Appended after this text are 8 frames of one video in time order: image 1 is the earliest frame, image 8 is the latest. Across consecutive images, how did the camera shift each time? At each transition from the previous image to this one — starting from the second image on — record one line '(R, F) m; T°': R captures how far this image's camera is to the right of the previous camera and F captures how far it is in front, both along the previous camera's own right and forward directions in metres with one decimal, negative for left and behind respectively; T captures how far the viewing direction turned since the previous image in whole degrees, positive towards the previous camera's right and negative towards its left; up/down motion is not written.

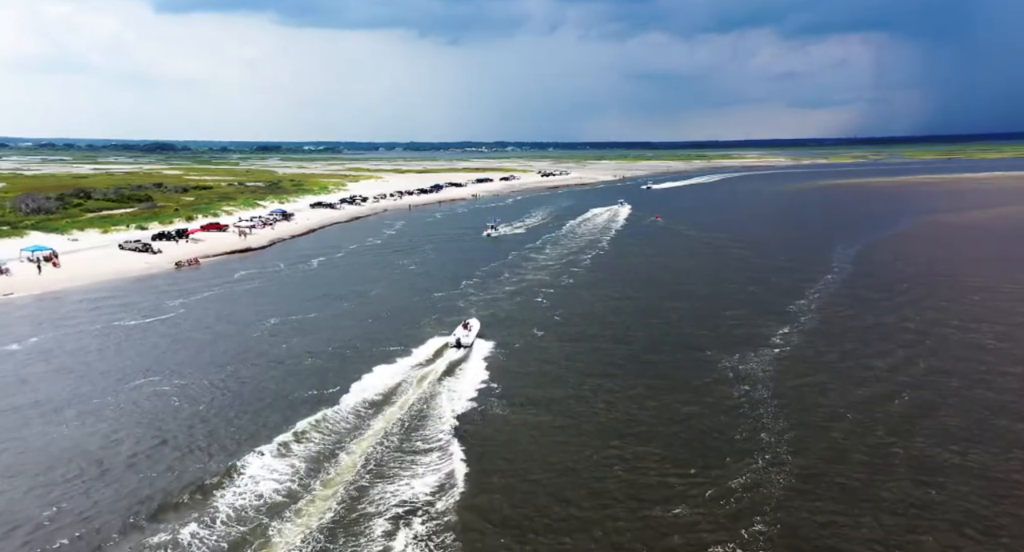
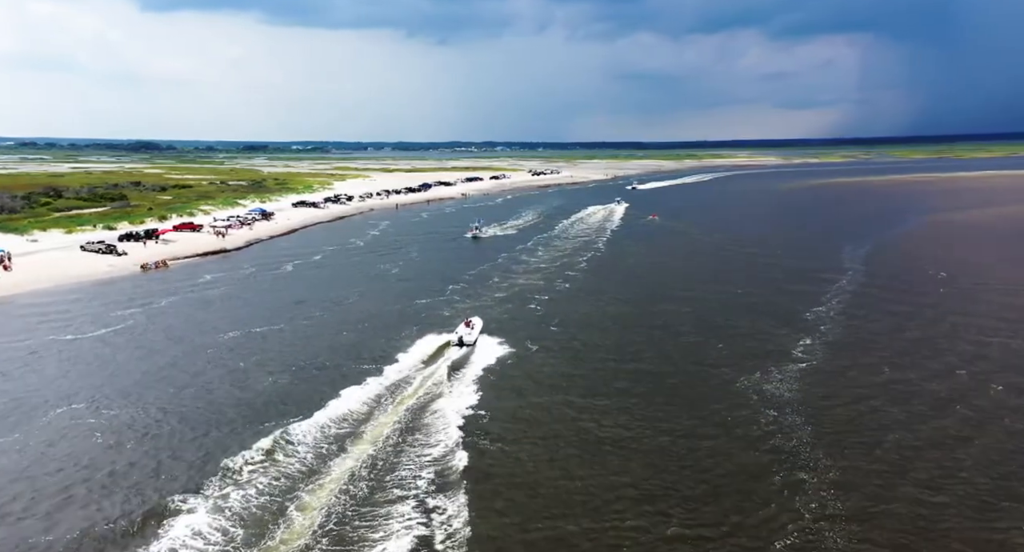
(-0.1, +4.3) m; +1°
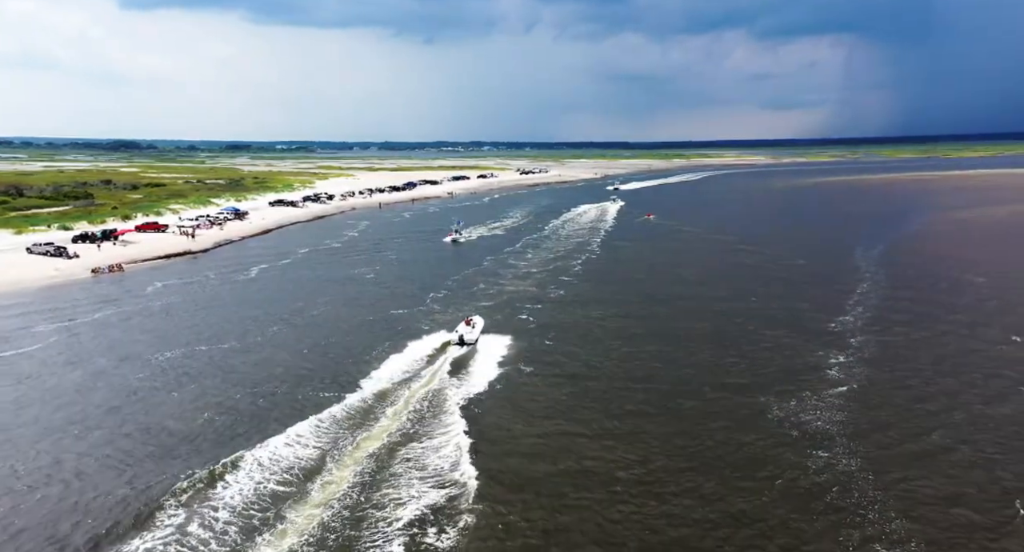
(-0.1, +5.2) m; +1°
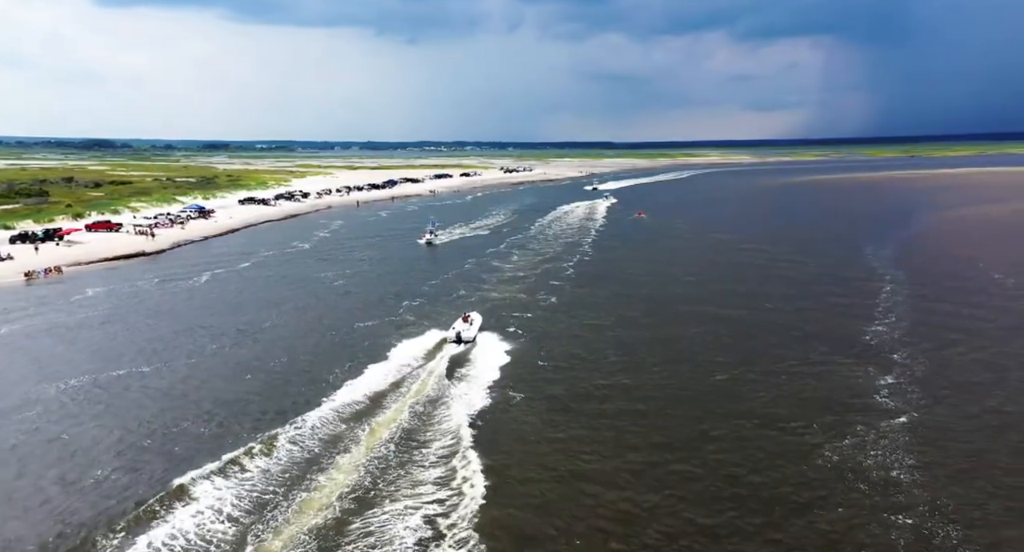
(-0.1, +5.5) m; +1°
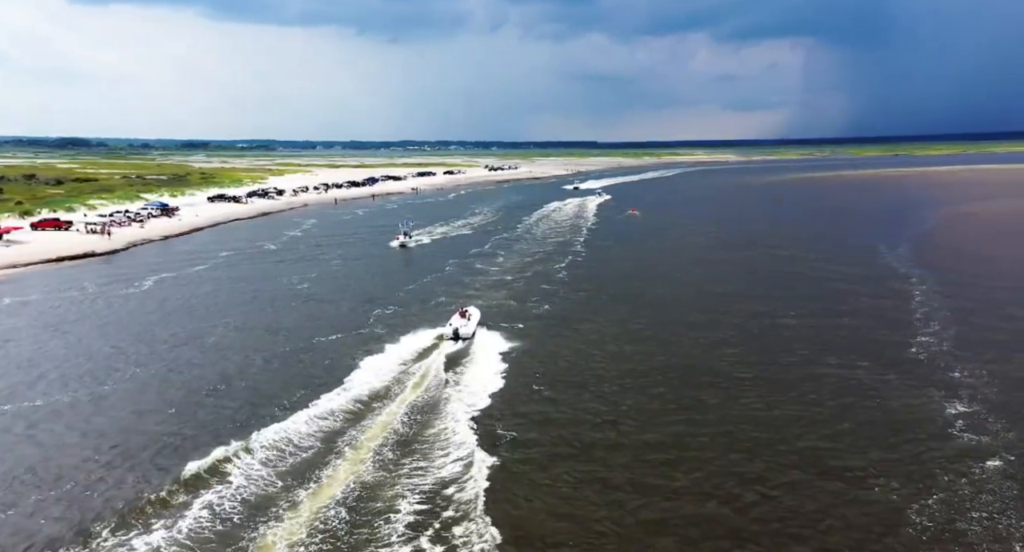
(-0.2, +5.2) m; +1°
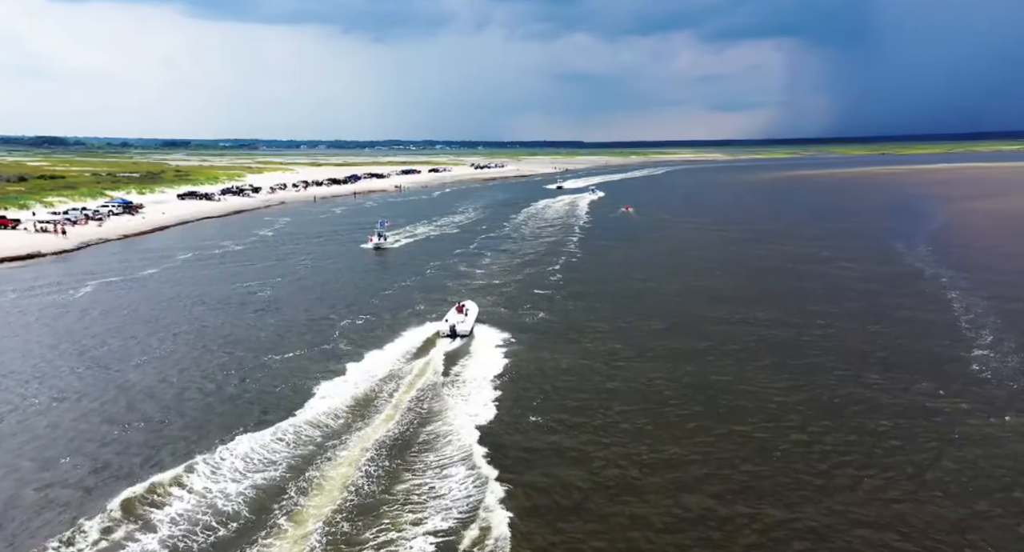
(-0.2, +4.7) m; +1°
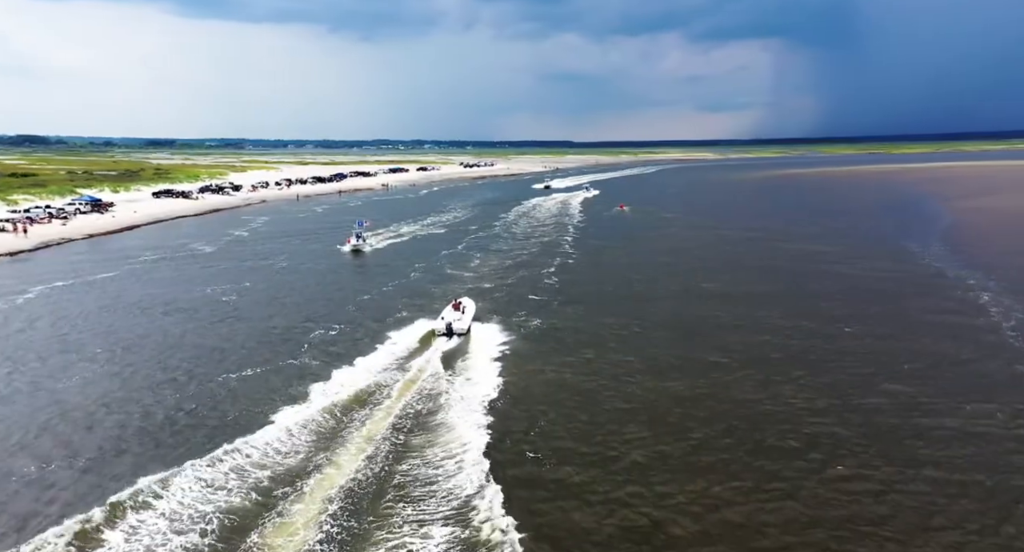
(-0.2, +3.4) m; +1°
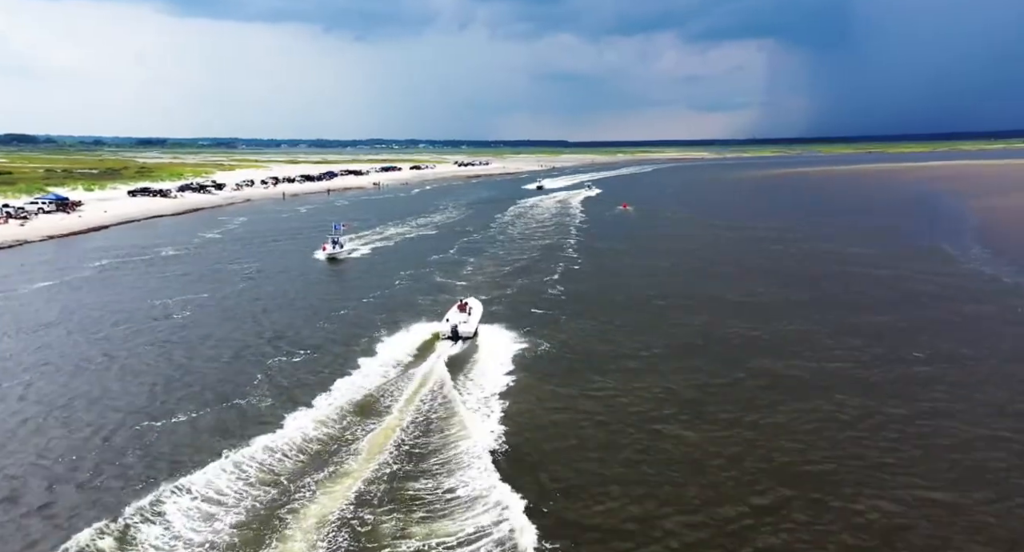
(-0.2, +4.9) m; 0°
